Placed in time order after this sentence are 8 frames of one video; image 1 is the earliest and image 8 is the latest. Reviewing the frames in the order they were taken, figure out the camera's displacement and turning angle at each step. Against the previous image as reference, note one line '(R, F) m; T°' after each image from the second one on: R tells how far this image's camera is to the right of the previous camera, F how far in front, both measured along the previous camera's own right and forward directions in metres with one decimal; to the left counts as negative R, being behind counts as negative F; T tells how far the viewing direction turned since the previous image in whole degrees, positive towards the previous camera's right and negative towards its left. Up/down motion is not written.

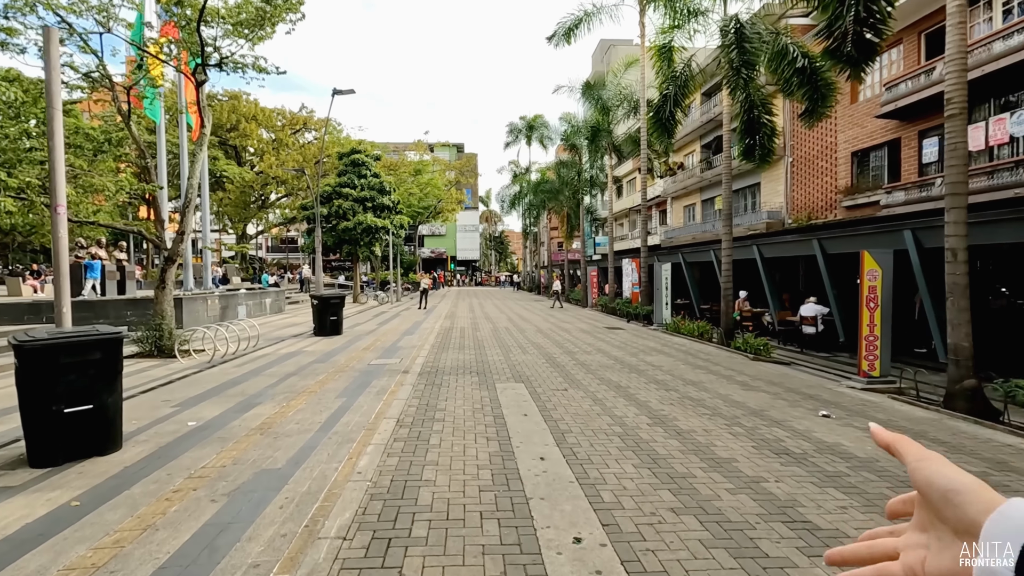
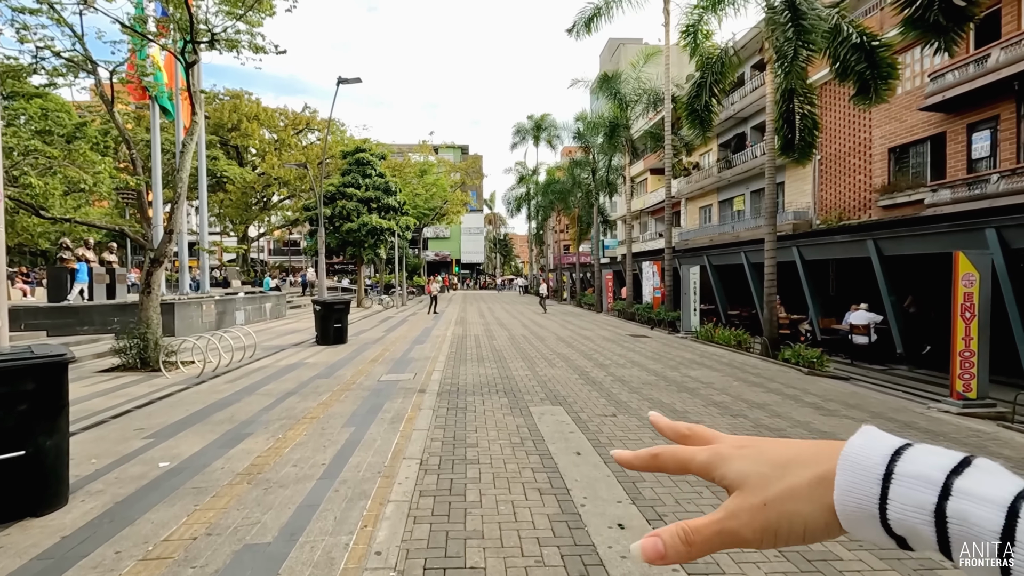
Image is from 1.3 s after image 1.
(-0.5, +1.3) m; 0°
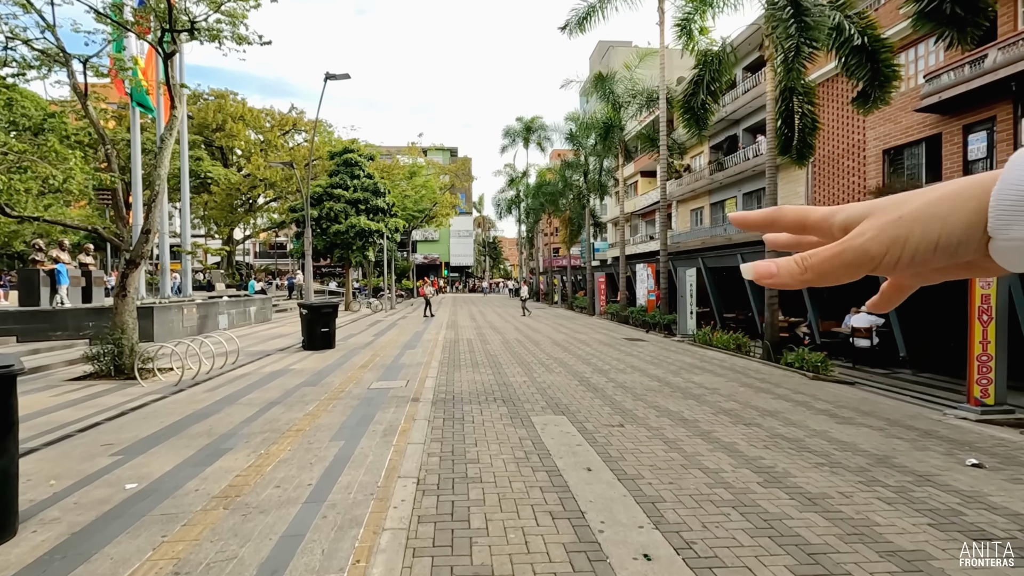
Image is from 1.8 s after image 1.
(-0.1, +0.4) m; +1°
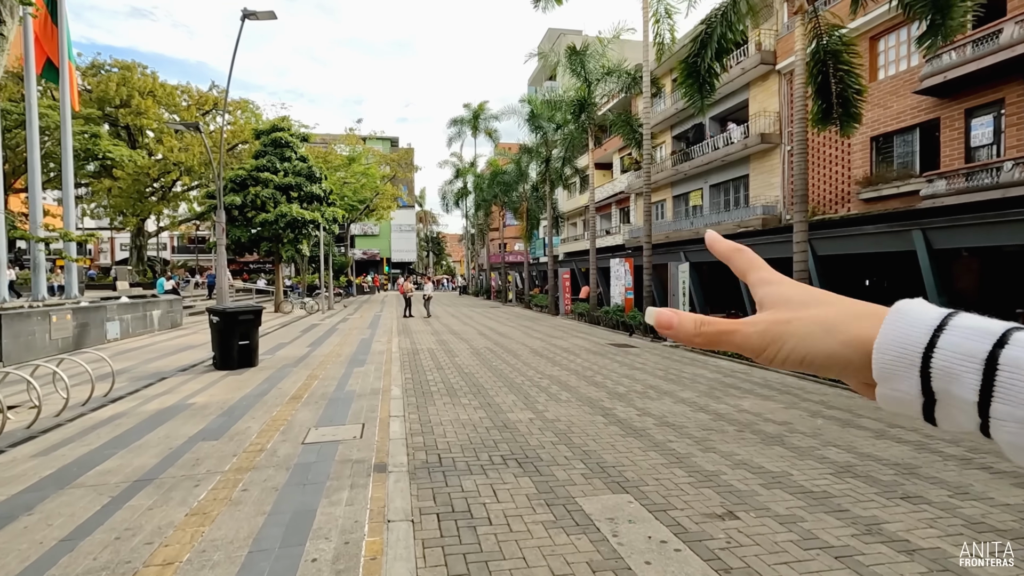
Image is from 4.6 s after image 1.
(-0.7, +2.7) m; +6°
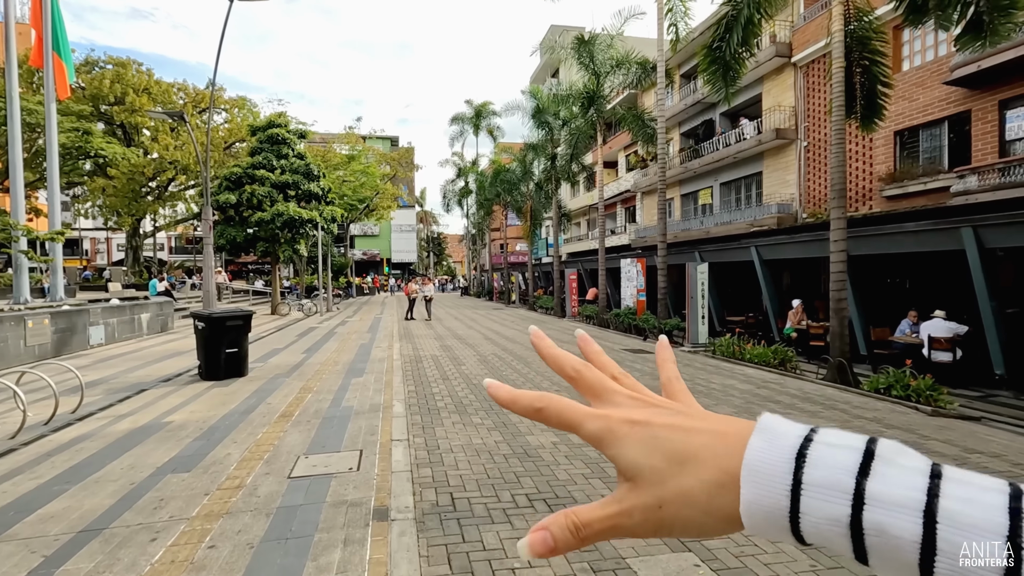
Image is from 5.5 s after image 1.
(-0.2, +0.9) m; 0°
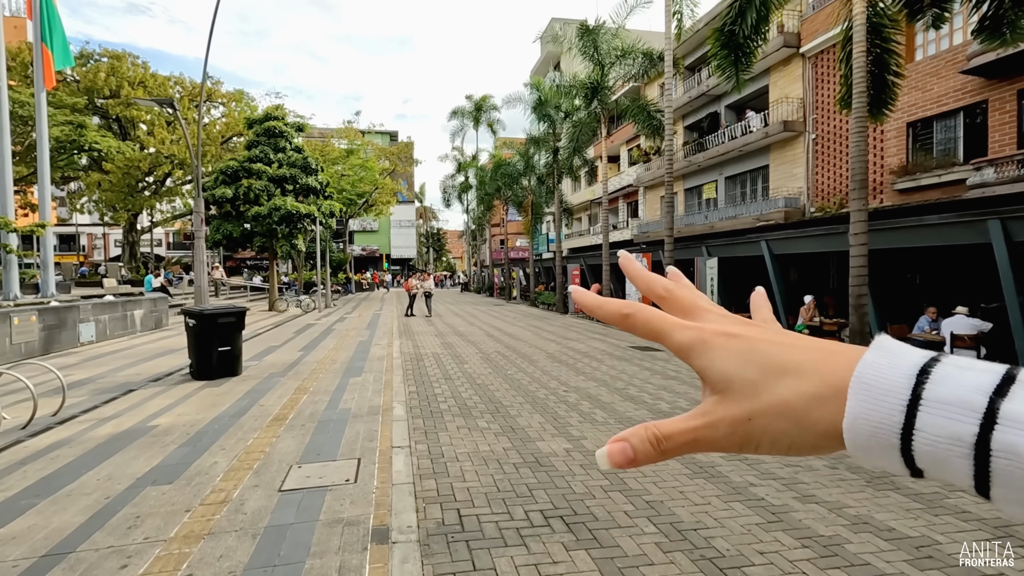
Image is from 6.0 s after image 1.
(-0.1, +0.4) m; 0°
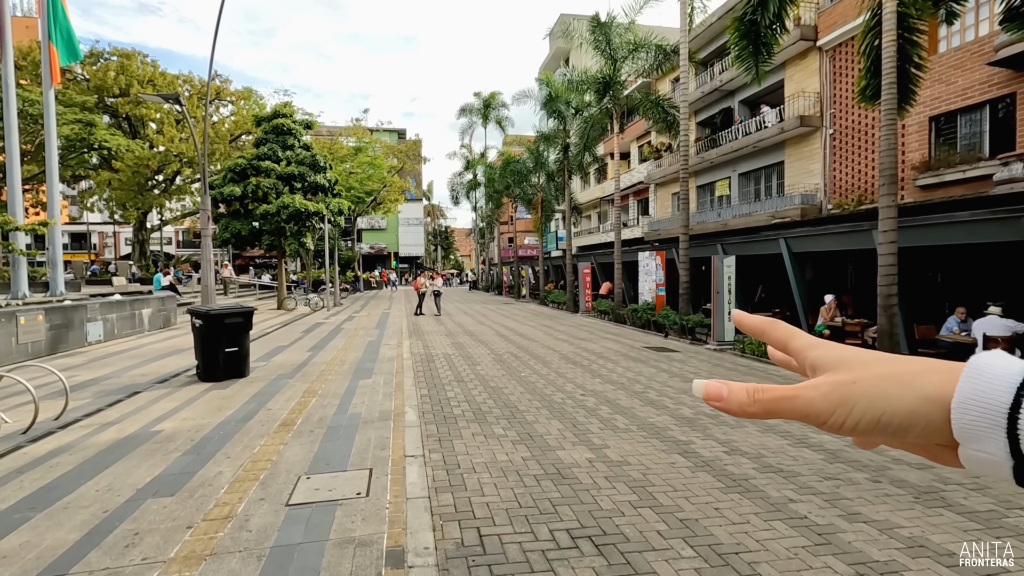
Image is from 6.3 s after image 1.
(-0.1, +0.3) m; -1°
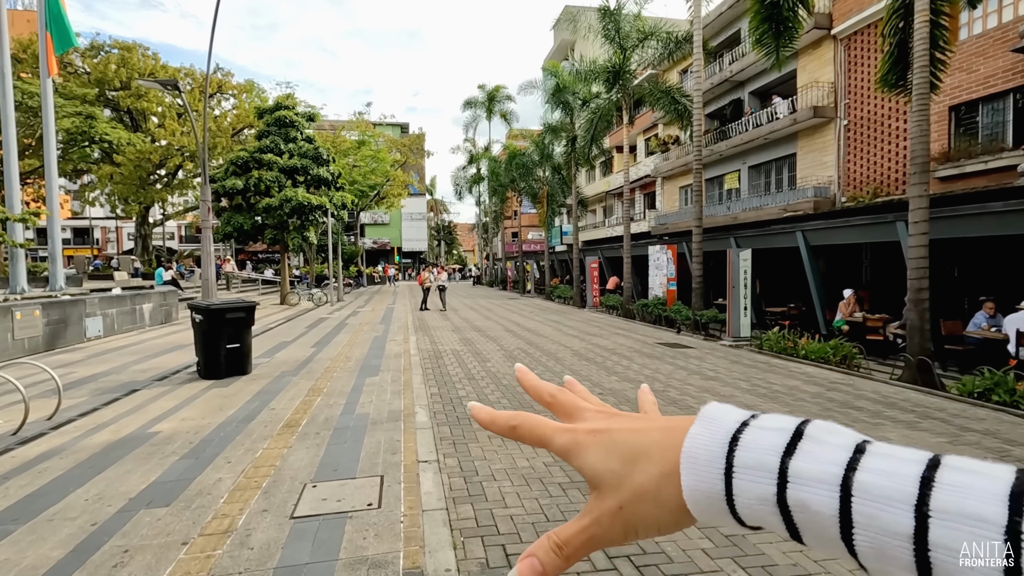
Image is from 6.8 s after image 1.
(-0.2, +0.4) m; 0°
